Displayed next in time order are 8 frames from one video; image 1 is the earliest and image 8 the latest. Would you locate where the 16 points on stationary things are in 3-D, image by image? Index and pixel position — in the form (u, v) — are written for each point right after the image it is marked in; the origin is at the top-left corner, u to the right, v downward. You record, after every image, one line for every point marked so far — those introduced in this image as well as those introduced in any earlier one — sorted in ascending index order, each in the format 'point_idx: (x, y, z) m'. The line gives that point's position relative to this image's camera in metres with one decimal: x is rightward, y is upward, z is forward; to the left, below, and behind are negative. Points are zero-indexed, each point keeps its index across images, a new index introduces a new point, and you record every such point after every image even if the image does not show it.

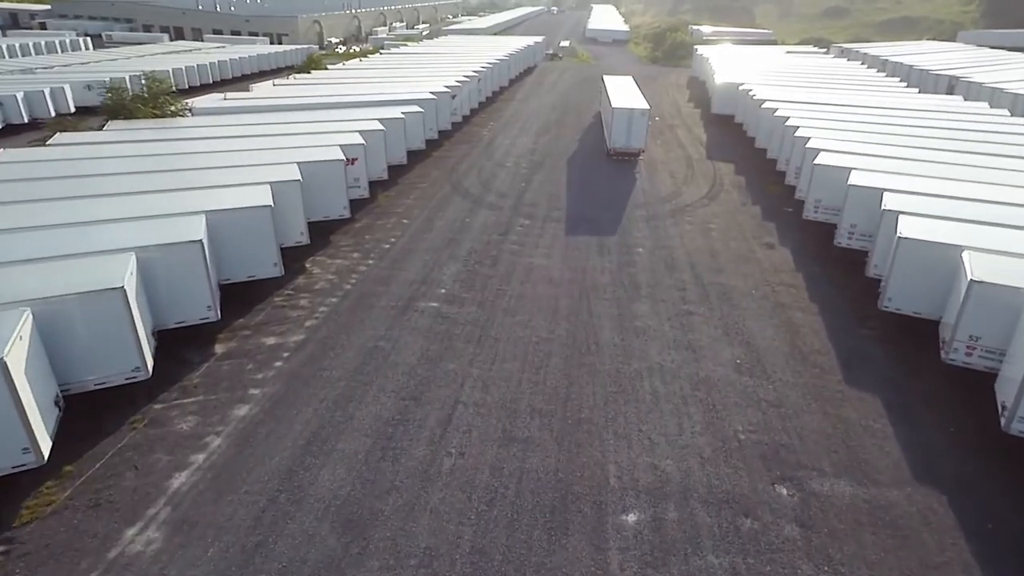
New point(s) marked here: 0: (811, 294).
0: (+10.1, -0.2, +15.9) m
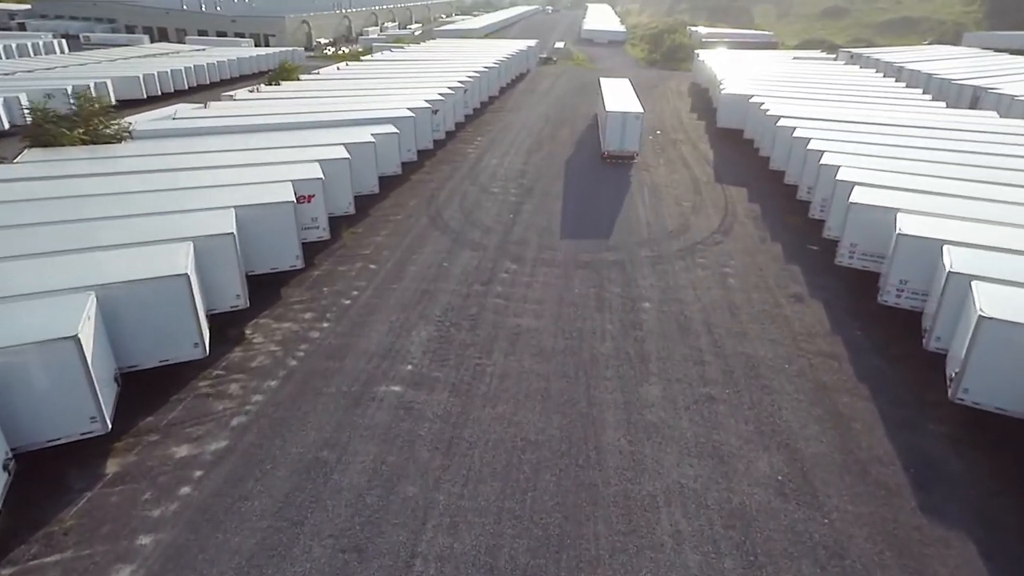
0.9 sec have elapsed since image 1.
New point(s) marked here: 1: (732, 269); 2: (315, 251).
0: (+9.6, -2.3, +13.1) m
1: (+8.3, +0.7, +17.9) m
2: (-7.6, +1.4, +18.3) m
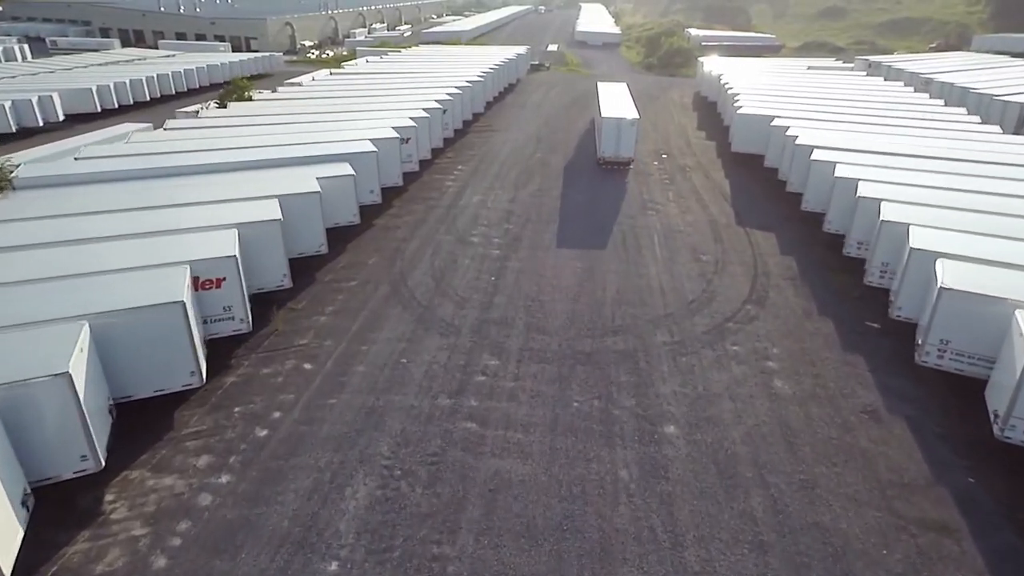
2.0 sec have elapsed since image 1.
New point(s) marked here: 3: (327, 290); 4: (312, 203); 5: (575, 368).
0: (+9.0, -5.2, +9.0) m
1: (+7.7, -2.2, +13.8) m
2: (-8.2, -1.6, +14.0) m
3: (-6.5, 0.0, +16.7) m
4: (-7.0, +3.0, +16.6) m
5: (+1.8, -2.3, +13.6) m
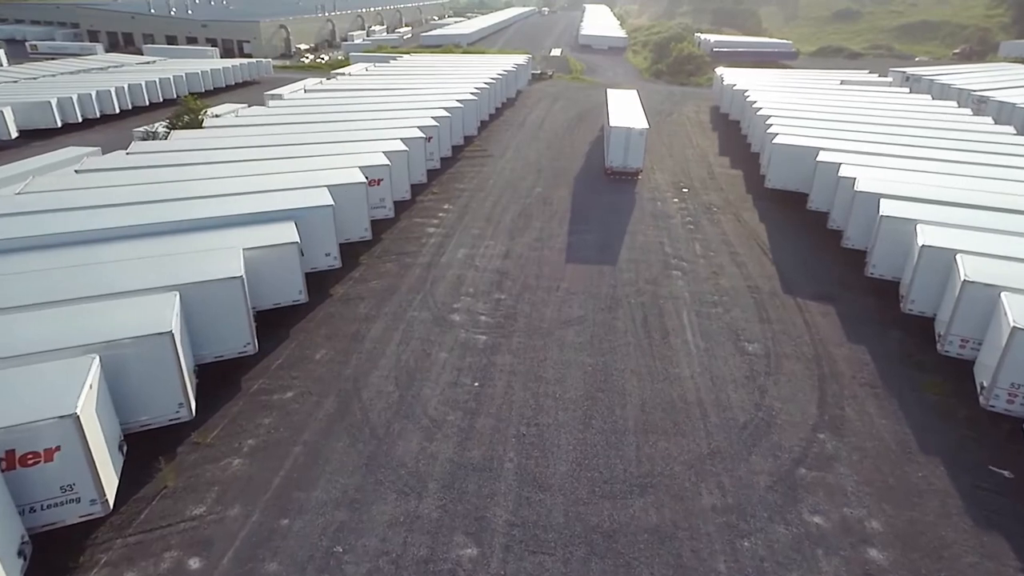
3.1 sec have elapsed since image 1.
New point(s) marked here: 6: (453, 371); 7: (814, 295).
0: (+8.7, -8.3, +4.6) m
1: (+7.4, -5.3, +9.4) m
2: (-8.5, -4.7, +9.6) m
3: (-6.8, -3.1, +12.4) m
4: (-7.3, -0.1, +12.3) m
5: (+1.5, -5.4, +9.2) m
6: (-1.7, -2.4, +14.0) m
7: (+11.3, -0.2, +17.8) m
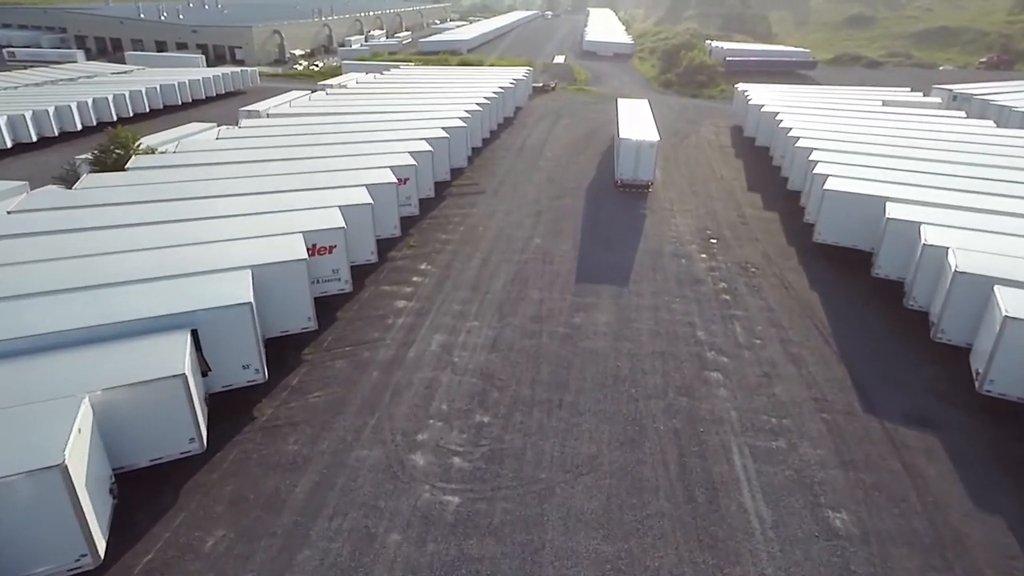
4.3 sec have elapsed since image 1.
0: (+8.3, -11.5, 0.0) m
1: (+7.0, -8.6, +4.8) m
2: (-8.9, -7.9, +5.1) m
3: (-7.2, -6.3, +7.8) m
4: (-7.7, -3.3, +7.7) m
5: (+1.1, -8.6, +4.6) m
6: (-2.1, -5.6, +9.4) m
7: (+11.0, -3.5, +13.2) m
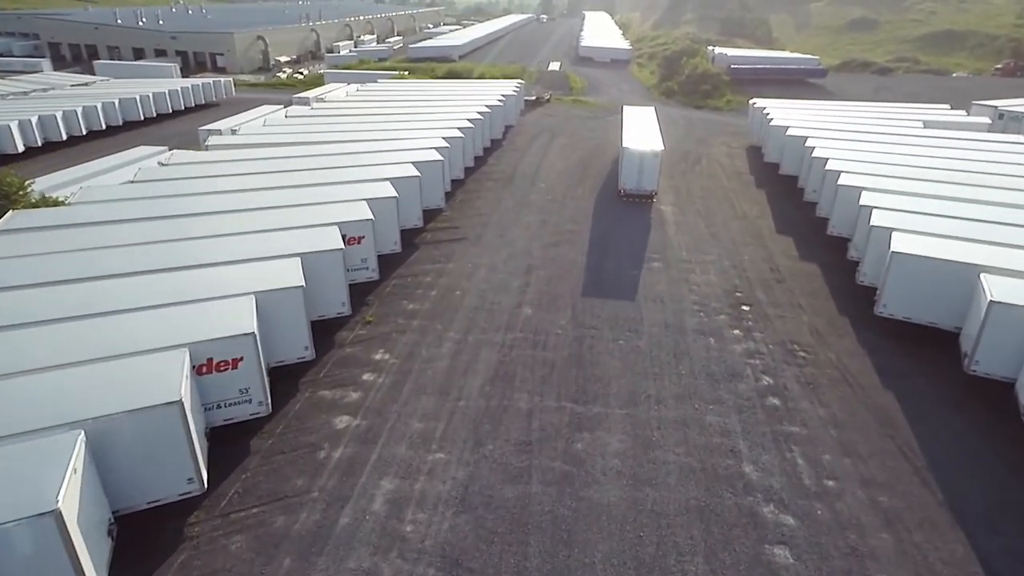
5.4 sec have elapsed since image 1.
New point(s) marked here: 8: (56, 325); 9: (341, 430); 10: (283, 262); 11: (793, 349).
0: (+7.9, -14.4, -4.5) m
1: (+6.6, -11.5, +0.3) m
2: (-9.3, -10.9, +0.5) m
3: (-7.6, -9.4, +3.2) m
4: (-8.1, -6.3, +3.2) m
5: (+0.7, -11.6, +0.1) m
6: (-2.6, -8.6, +4.9) m
7: (+10.5, -6.4, +8.8) m
8: (-11.1, -0.9, +11.3) m
9: (-4.6, -3.7, +12.6) m
10: (-6.9, +0.8, +14.1) m
11: (+9.5, -2.0, +16.0) m
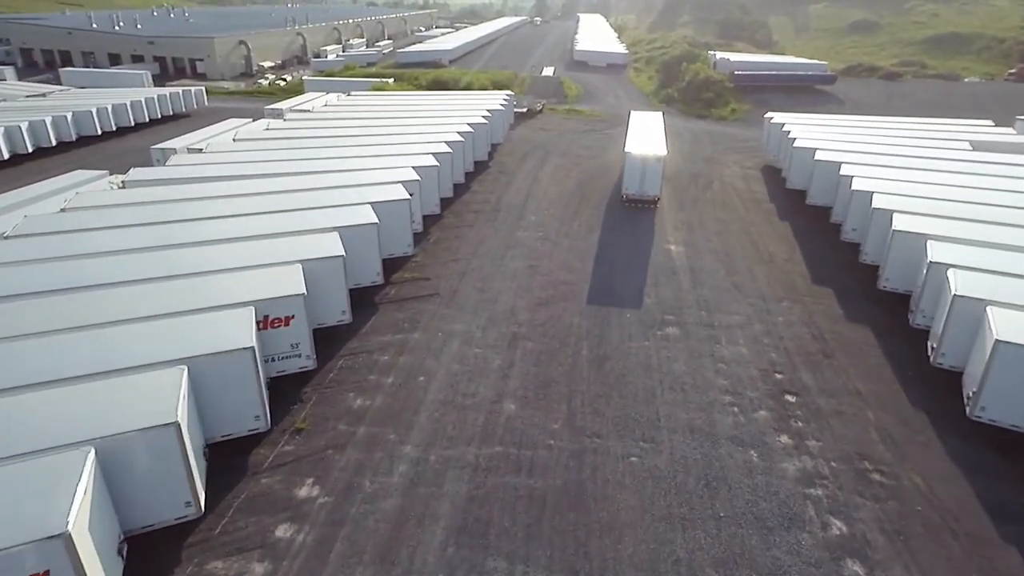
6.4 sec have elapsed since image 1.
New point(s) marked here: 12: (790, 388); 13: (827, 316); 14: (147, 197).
0: (+7.6, -16.8, -8.6) m
1: (+6.2, -14.0, -3.8) m
2: (-9.7, -13.5, -3.8) m
3: (-8.1, -12.0, -1.0) m
4: (-8.6, -8.9, -1.1) m
5: (+0.3, -14.1, -4.1) m
6: (-3.0, -11.2, +0.7) m
7: (+10.0, -8.9, +4.7) m
8: (-11.6, -3.6, +7.1) m
9: (-5.2, -6.3, +8.4) m
10: (-7.5, -1.9, +9.9) m
11: (+8.9, -4.5, +12.0) m
12: (+8.5, -2.9, +14.5) m
13: (+11.8, -1.0, +17.6) m
14: (-16.2, +3.6, +19.0) m
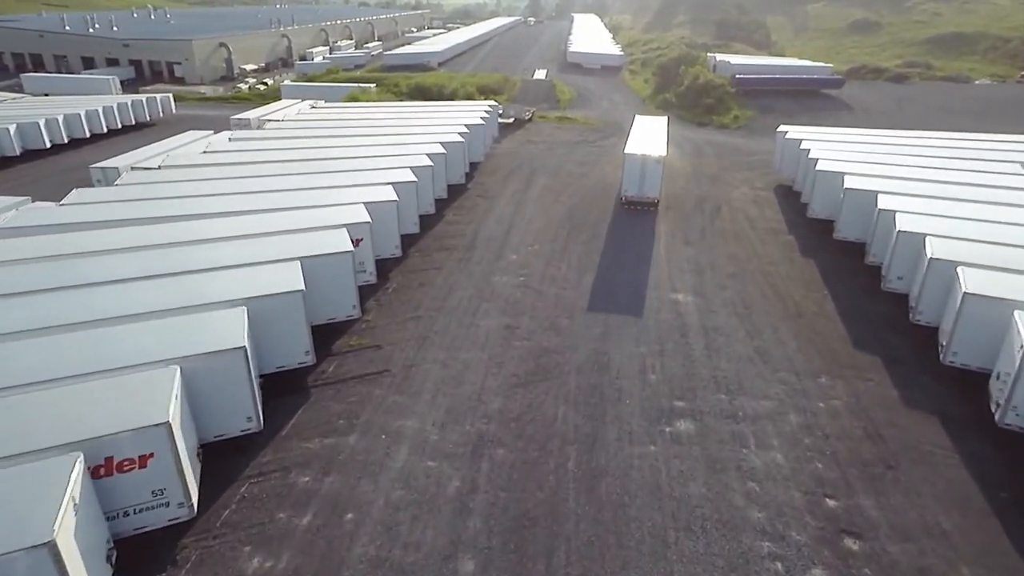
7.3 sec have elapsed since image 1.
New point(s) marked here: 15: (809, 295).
0: (+7.0, -19.2, -12.4) m
1: (+5.5, -16.3, -7.6) m
2: (-10.4, -16.0, -7.7) m
3: (-8.8, -14.4, -4.9) m
4: (-9.3, -11.4, -5.0) m
5: (-0.3, -16.5, -7.9) m
6: (-3.7, -13.6, -3.2) m
7: (+9.2, -11.2, +0.9) m
8: (-12.5, -6.0, +3.1) m
9: (-6.0, -8.7, +4.5) m
10: (-8.4, -4.3, +6.0) m
11: (+8.1, -6.8, +8.2) m
12: (+7.6, -5.2, +10.7) m
13: (+10.8, -3.2, +13.8) m
14: (-17.2, +1.1, +15.0) m
15: (+11.7, -0.3, +18.6) m
